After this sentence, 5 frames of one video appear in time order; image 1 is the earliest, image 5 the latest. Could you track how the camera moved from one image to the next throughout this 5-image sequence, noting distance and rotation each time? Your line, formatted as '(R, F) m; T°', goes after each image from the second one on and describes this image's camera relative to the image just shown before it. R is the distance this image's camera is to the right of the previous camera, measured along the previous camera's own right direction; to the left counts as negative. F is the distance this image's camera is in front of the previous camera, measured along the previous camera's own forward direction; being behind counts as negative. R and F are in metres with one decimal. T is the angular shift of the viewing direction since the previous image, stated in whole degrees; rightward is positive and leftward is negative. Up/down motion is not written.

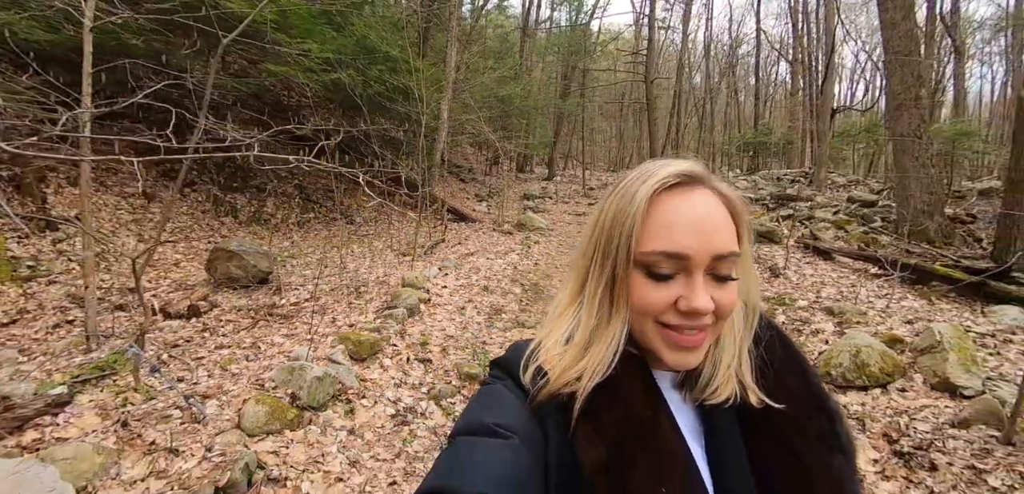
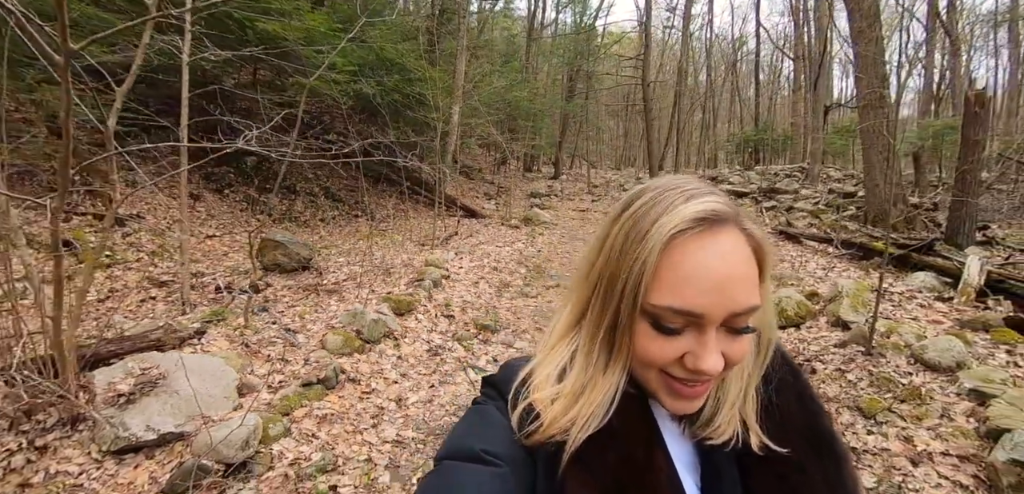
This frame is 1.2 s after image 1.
(+0.1, -1.1) m; -1°
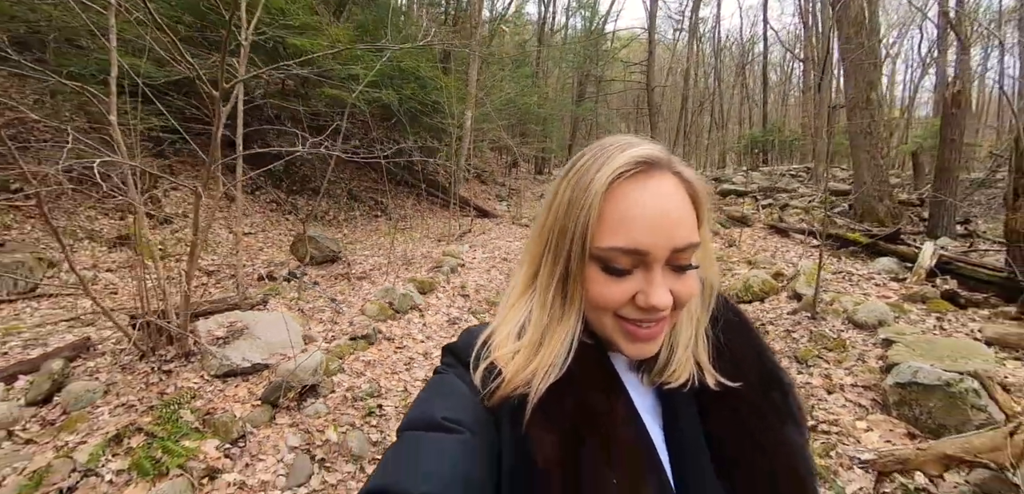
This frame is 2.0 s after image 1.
(+0.1, -0.8) m; -1°
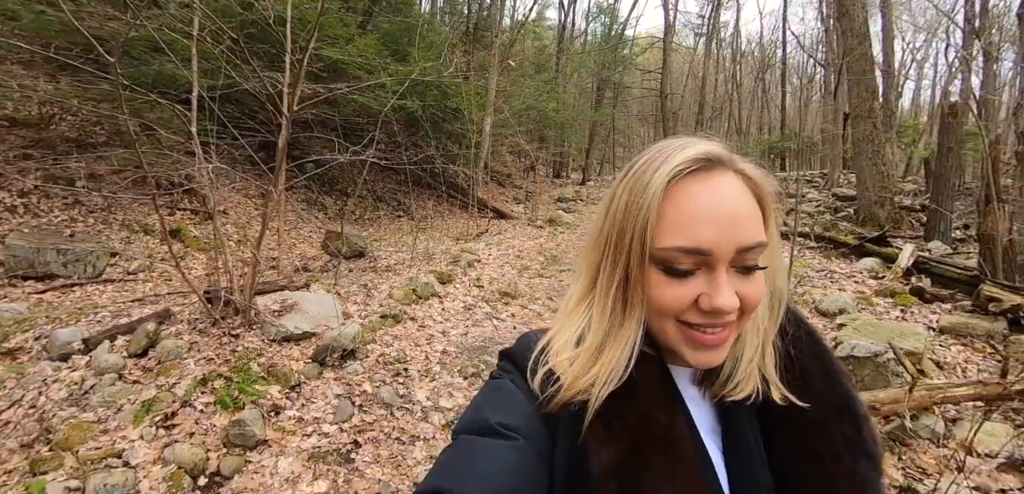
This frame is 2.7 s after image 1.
(+0.1, -0.7) m; -2°
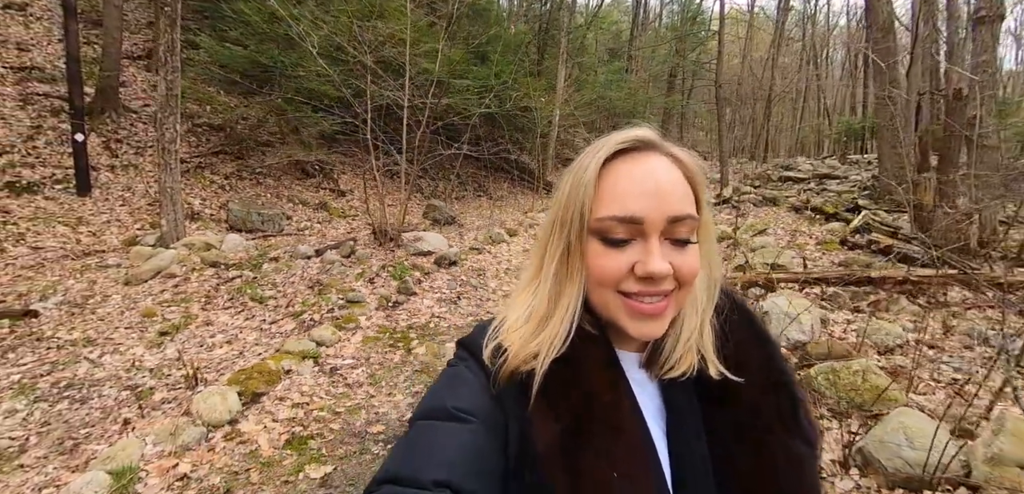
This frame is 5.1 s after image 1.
(+0.6, -2.9) m; -9°
